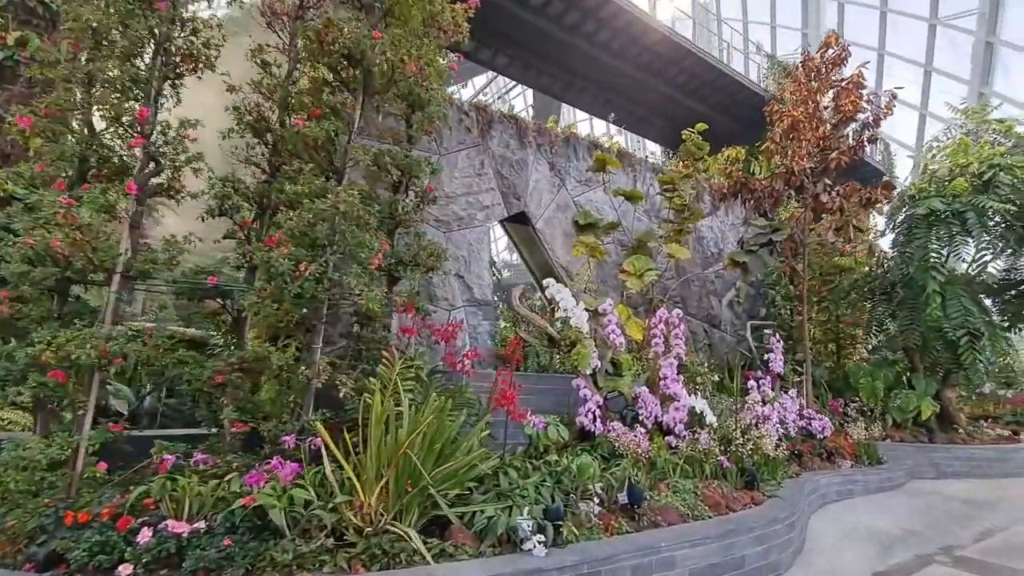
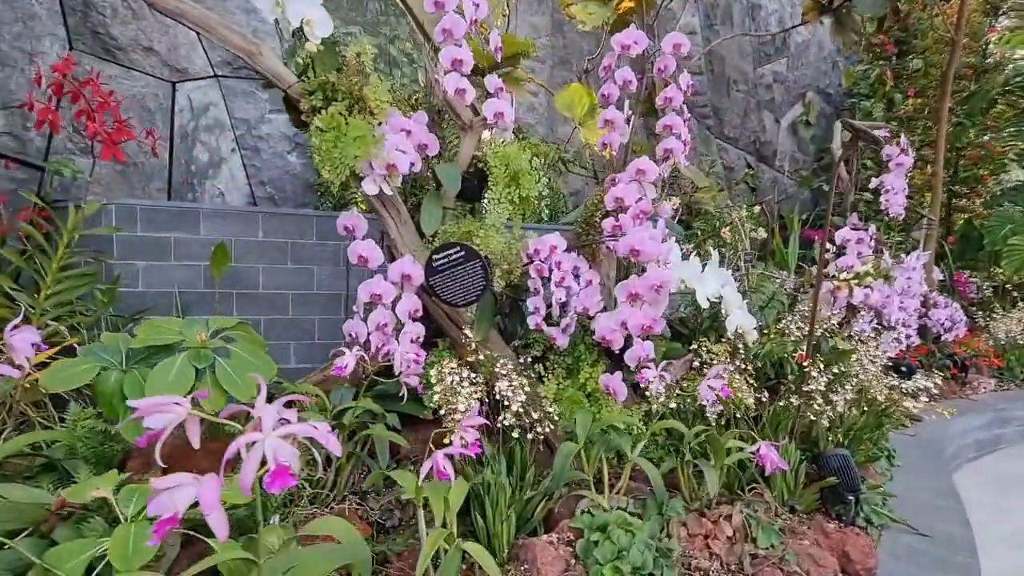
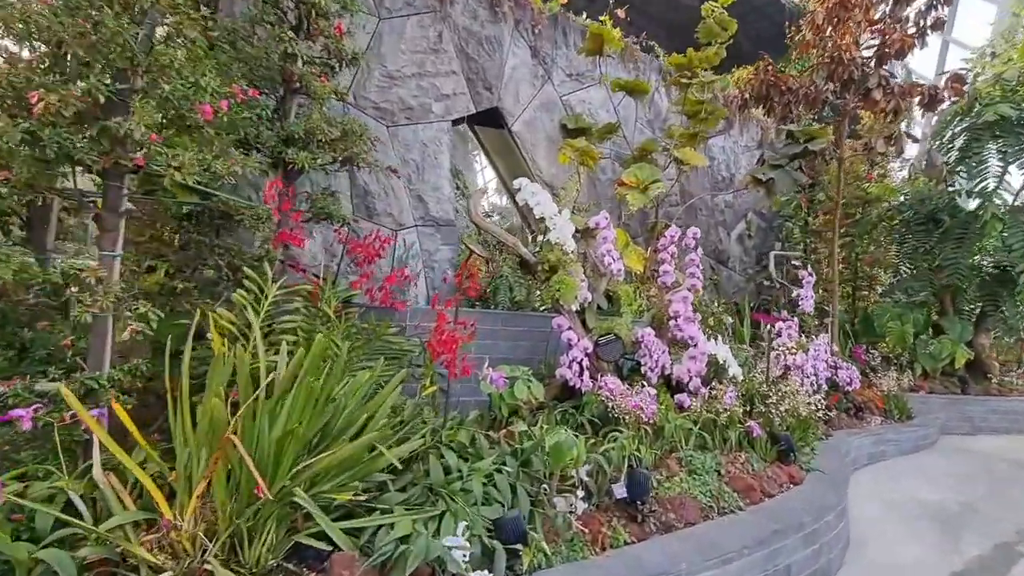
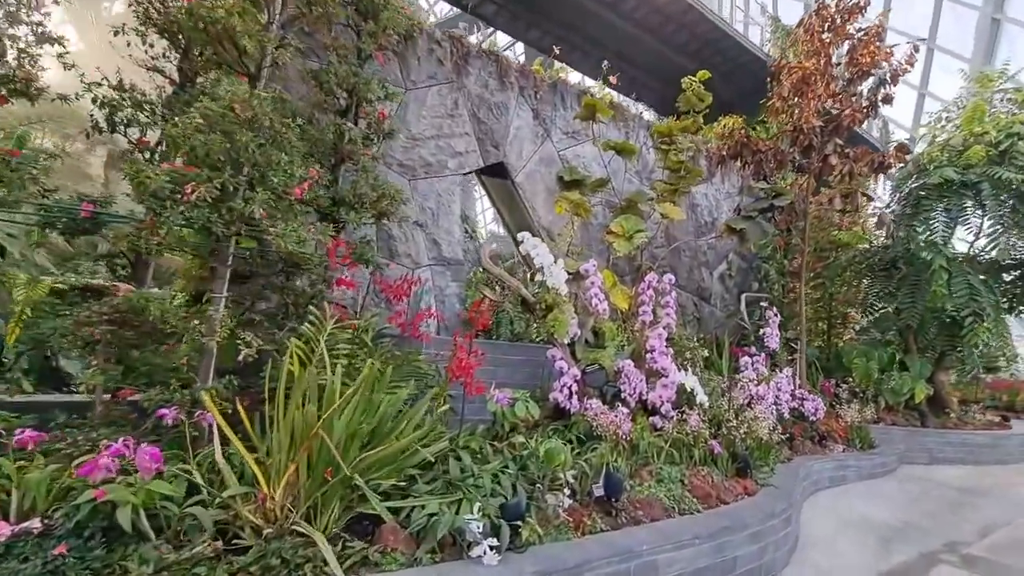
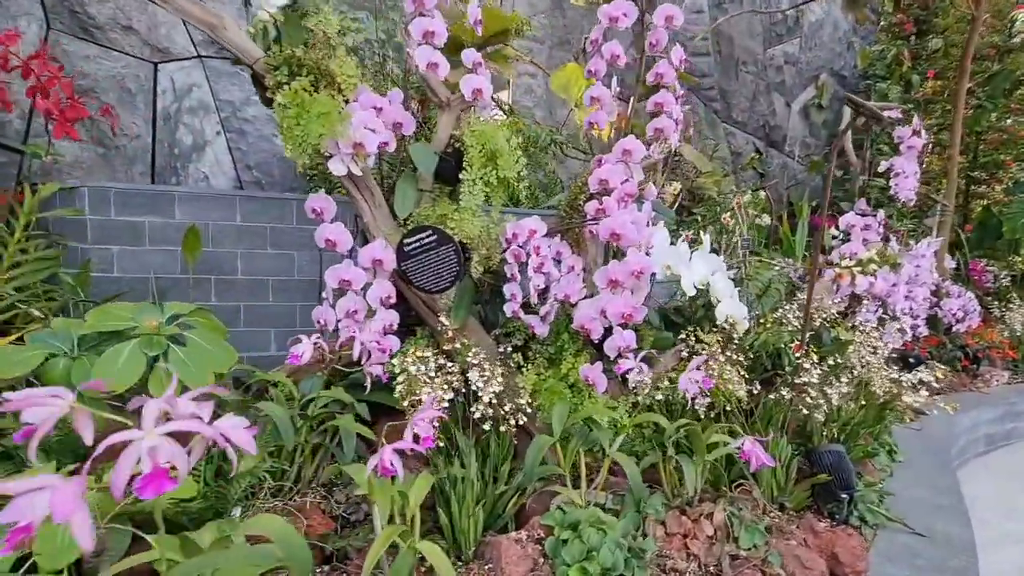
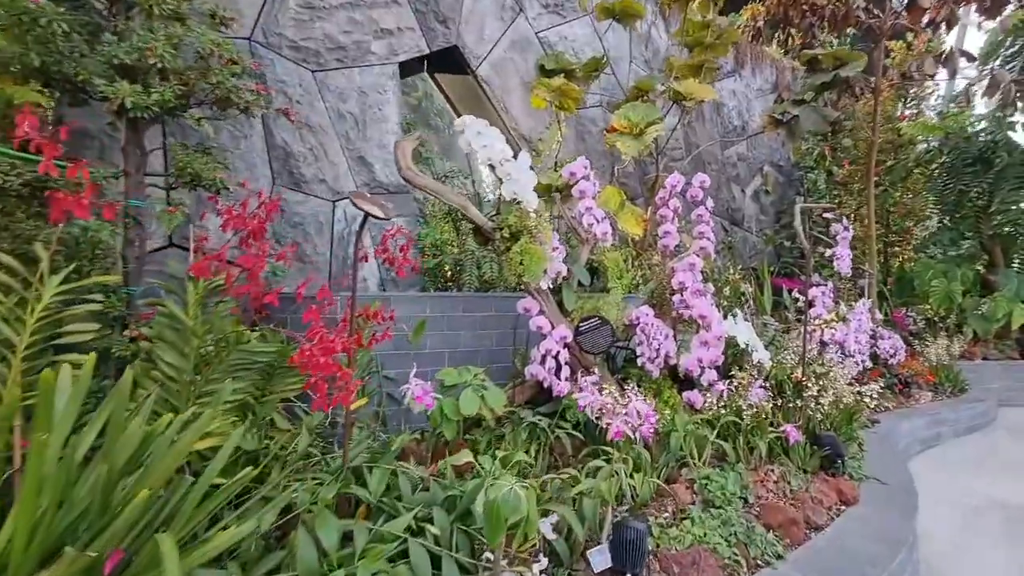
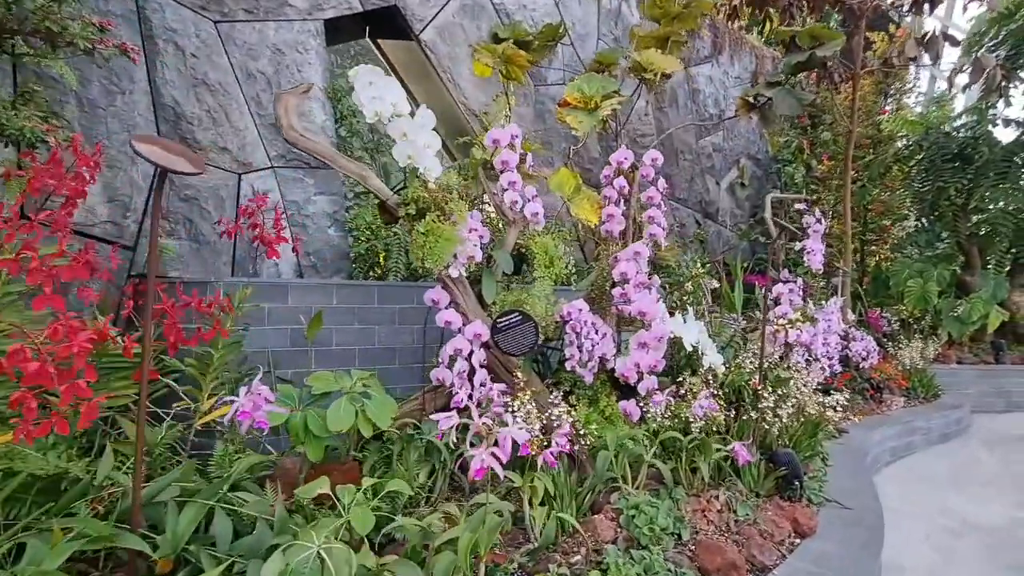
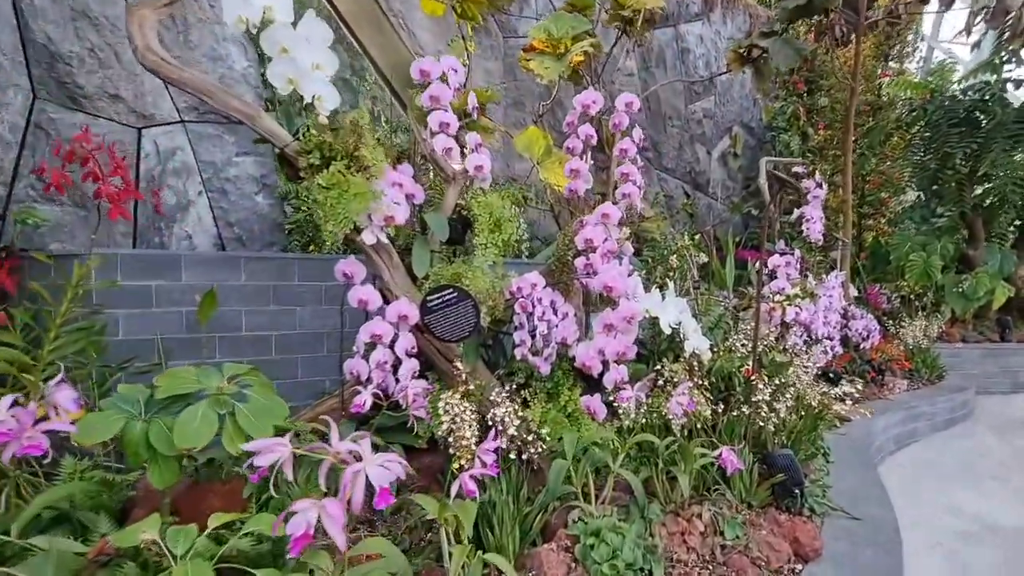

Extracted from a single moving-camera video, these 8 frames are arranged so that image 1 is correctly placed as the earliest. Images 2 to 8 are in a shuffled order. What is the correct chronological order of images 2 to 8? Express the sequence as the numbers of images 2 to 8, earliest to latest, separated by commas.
4, 3, 6, 7, 8, 2, 5
